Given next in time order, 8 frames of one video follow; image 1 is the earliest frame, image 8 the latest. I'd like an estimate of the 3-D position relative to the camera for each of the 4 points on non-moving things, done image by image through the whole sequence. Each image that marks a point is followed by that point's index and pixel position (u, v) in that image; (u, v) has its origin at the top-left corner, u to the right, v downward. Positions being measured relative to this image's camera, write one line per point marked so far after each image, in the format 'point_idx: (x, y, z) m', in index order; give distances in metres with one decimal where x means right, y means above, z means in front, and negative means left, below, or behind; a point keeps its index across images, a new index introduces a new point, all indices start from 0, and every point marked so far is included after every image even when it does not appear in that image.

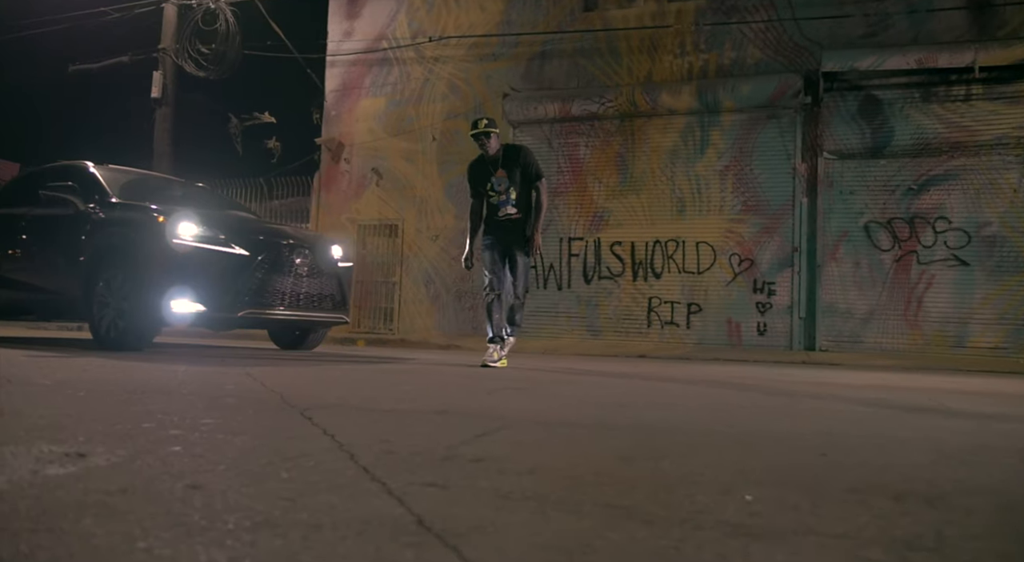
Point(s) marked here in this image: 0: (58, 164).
0: (-3.6, +0.9, +6.4) m
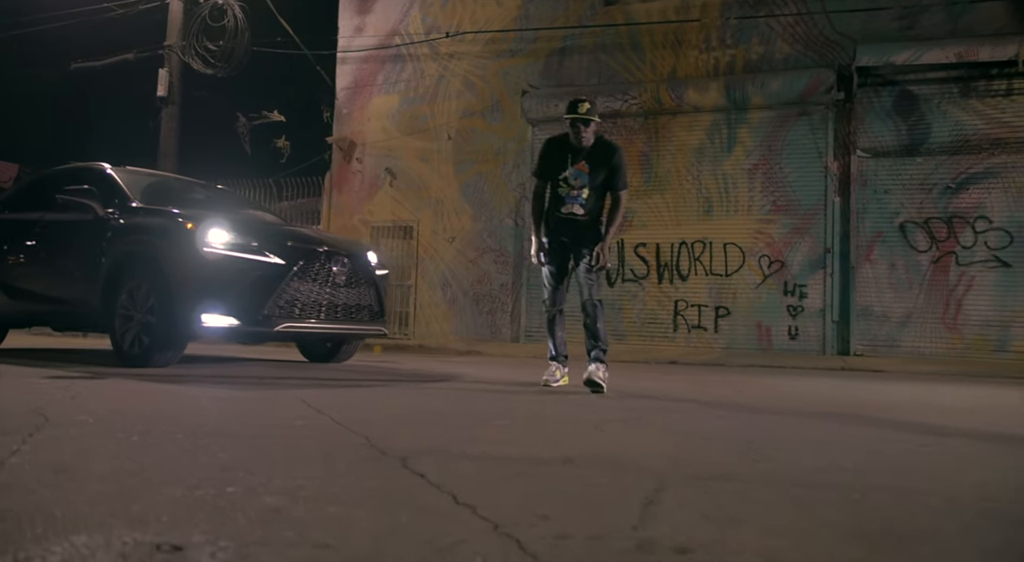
0: (-3.3, +0.9, +6.0) m
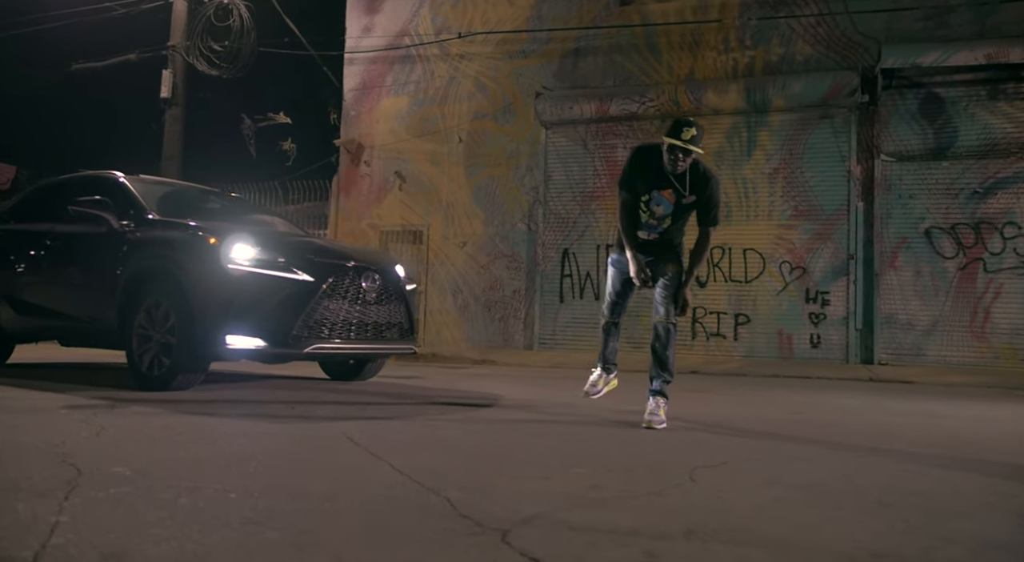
0: (-3.0, +0.8, +5.7) m
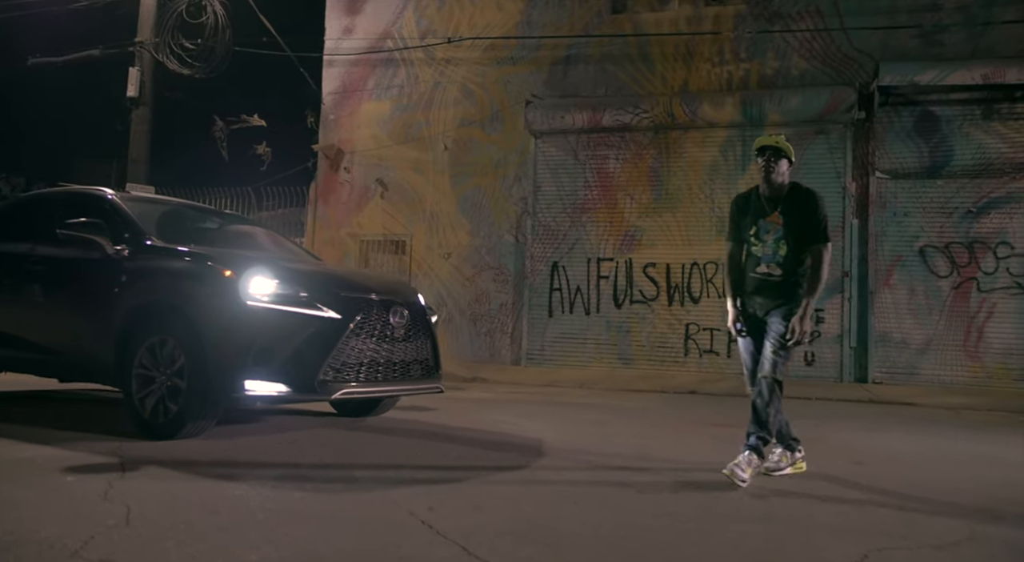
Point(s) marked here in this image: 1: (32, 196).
0: (-2.9, +0.6, +5.1) m
1: (-3.2, +0.6, +5.3) m
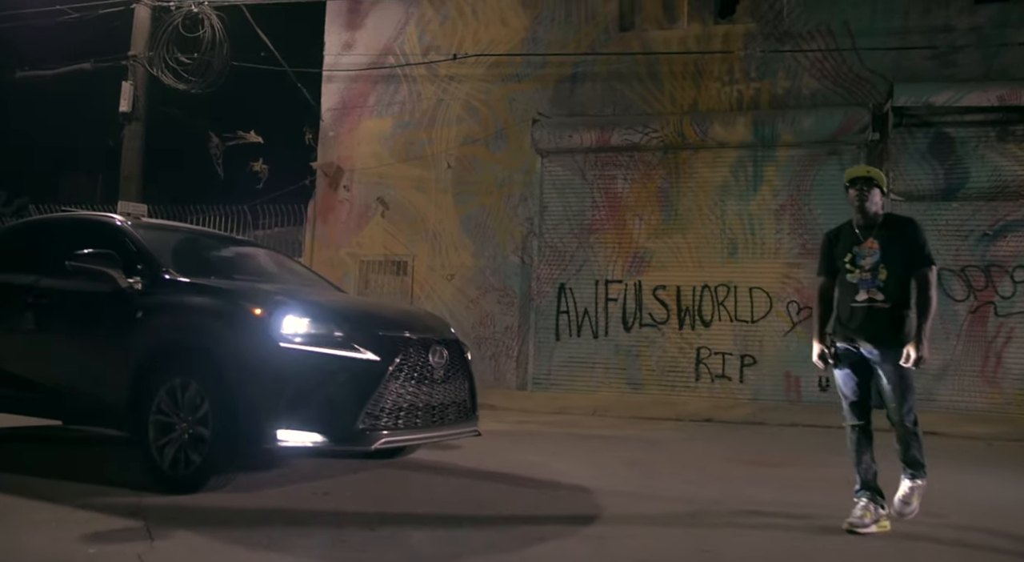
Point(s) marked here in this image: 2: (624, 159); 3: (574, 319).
0: (-2.6, +0.4, +4.8) m
1: (-3.0, +0.4, +4.9) m
2: (+1.6, +1.7, +11.3) m
3: (+0.9, -0.5, +11.4) m
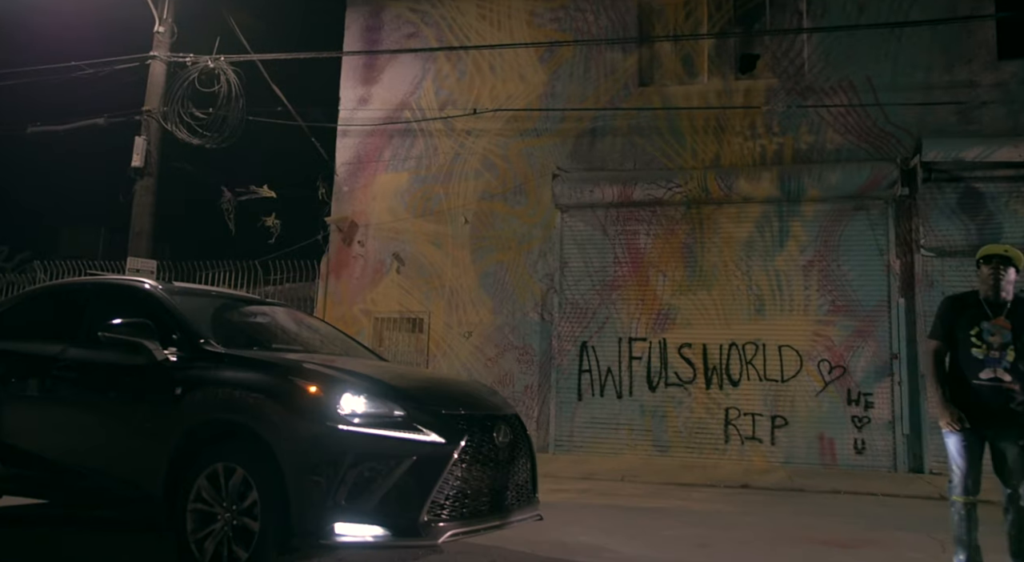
0: (-2.3, 0.0, +4.5) m
1: (-2.6, 0.0, +4.6) m
2: (+1.9, +0.9, +11.1) m
3: (+1.2, -1.3, +11.0) m
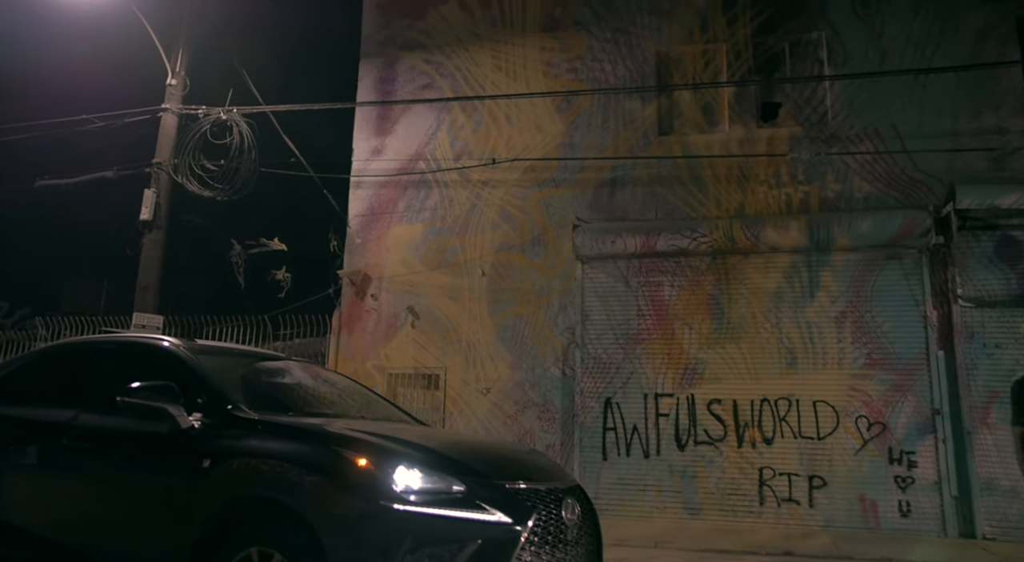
0: (-2.0, -0.3, +4.1) m
1: (-2.4, -0.3, +4.2) m
2: (+2.1, +0.2, +10.8) m
3: (+1.5, -2.1, +10.5) m
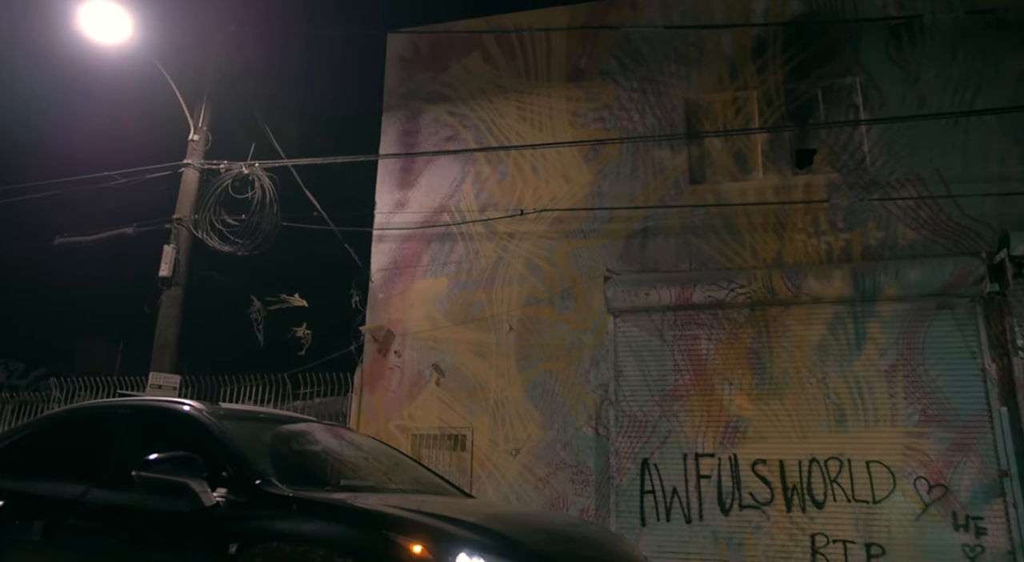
0: (-1.7, -0.6, +3.7) m
1: (-2.1, -0.6, +3.8) m
2: (+2.5, -0.5, +10.3) m
3: (+1.9, -2.7, +9.9) m
